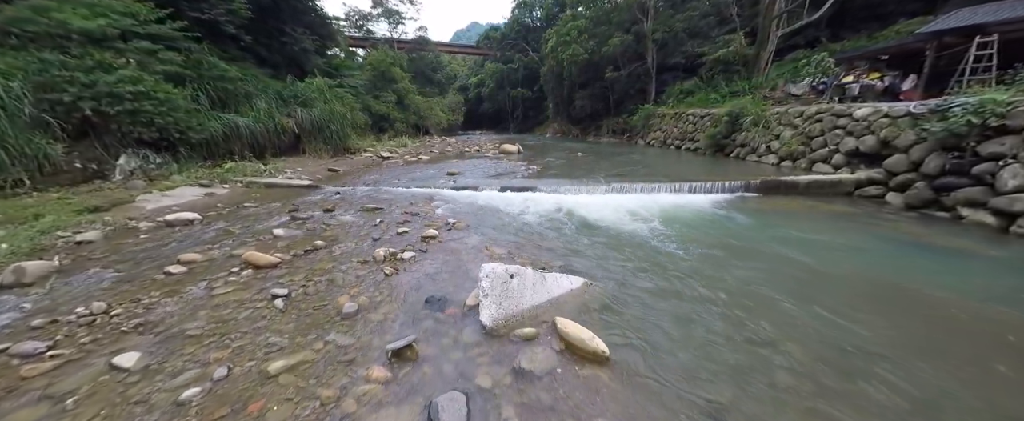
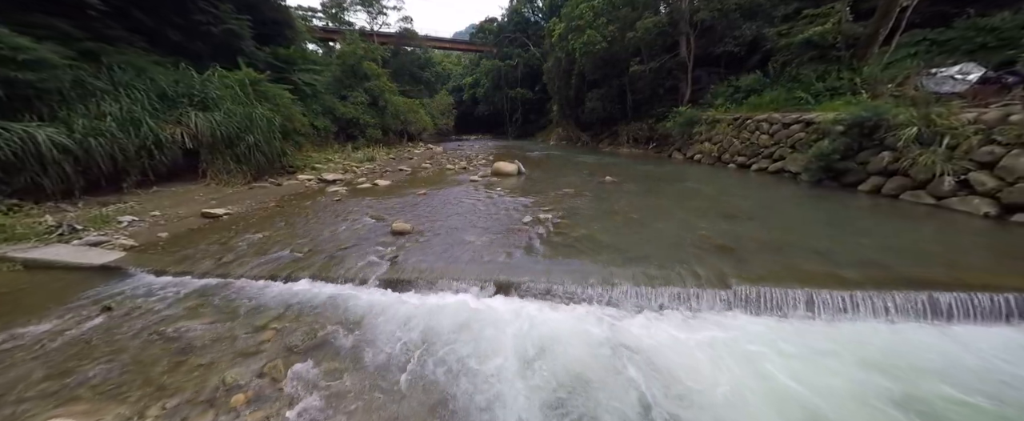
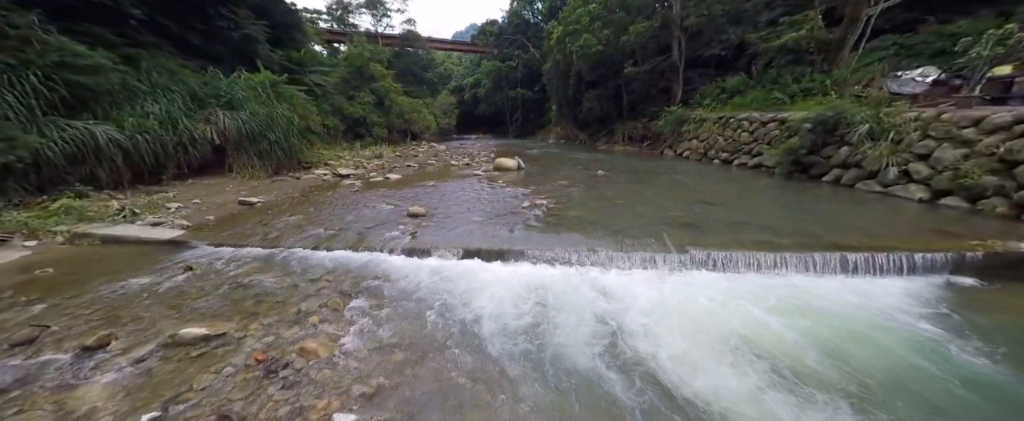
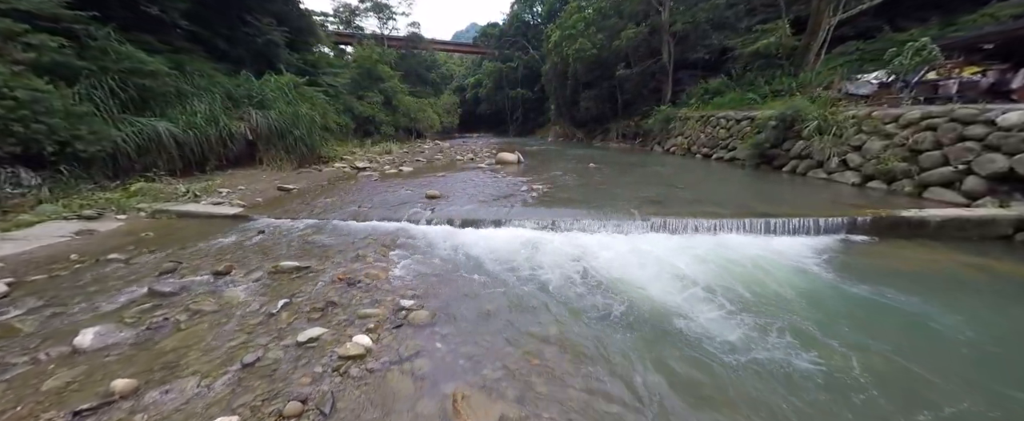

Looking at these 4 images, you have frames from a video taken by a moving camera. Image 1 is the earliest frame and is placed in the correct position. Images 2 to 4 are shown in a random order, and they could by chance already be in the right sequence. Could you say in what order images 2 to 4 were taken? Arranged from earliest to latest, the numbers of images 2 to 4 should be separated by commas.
4, 3, 2
